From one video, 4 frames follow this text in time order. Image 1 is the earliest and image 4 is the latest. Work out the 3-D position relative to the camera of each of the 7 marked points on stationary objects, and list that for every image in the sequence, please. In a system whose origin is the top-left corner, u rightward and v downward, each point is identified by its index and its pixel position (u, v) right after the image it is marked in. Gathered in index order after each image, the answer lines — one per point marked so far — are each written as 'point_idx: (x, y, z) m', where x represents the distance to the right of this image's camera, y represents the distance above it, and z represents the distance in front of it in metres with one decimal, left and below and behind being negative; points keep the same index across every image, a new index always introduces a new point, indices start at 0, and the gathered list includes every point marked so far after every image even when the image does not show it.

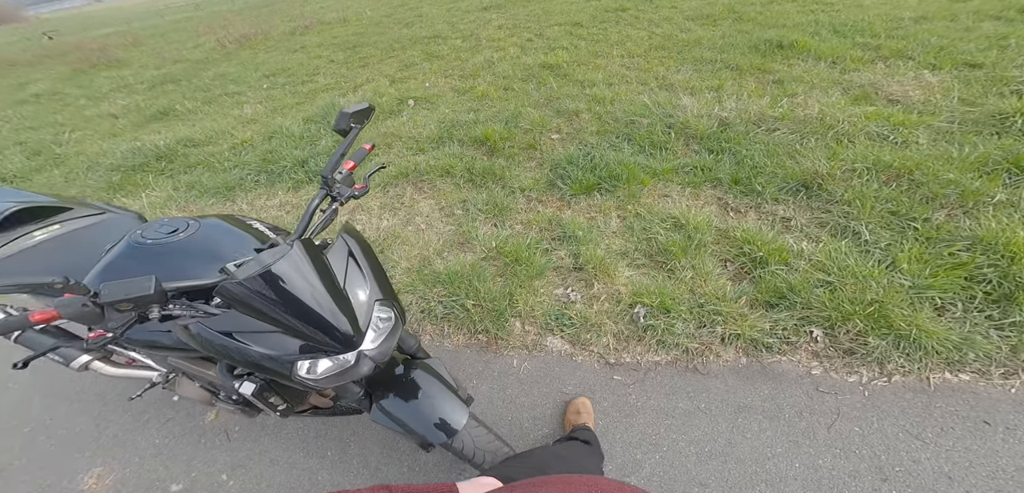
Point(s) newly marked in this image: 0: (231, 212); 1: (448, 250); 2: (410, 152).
0: (-2.2, +0.3, +3.1) m
1: (-0.5, 0.0, +2.8) m
2: (-1.0, +0.8, +3.5) m
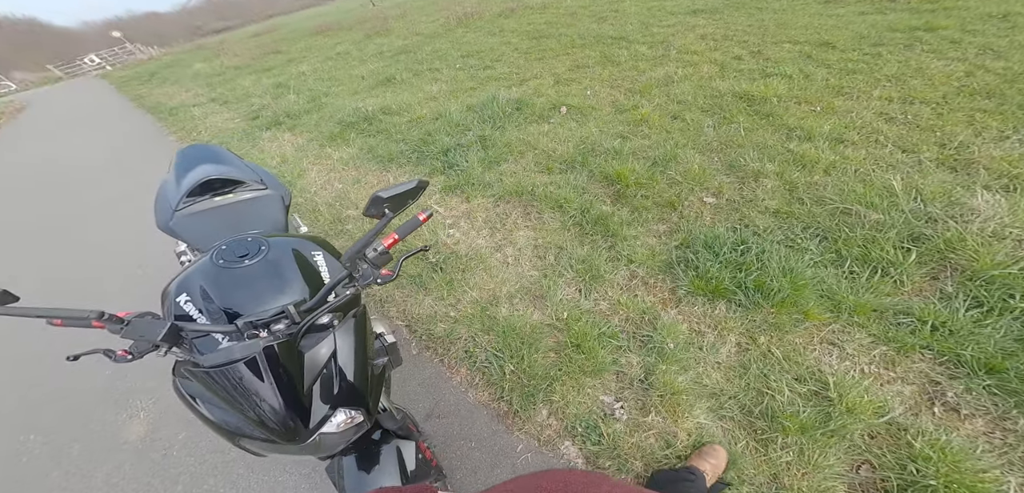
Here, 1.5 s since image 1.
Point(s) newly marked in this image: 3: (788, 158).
0: (-1.2, +0.6, +3.5) m
1: (0.0, -0.3, +2.5) m
2: (+0.2, +0.6, +3.3) m
3: (+2.2, +0.7, +3.1) m
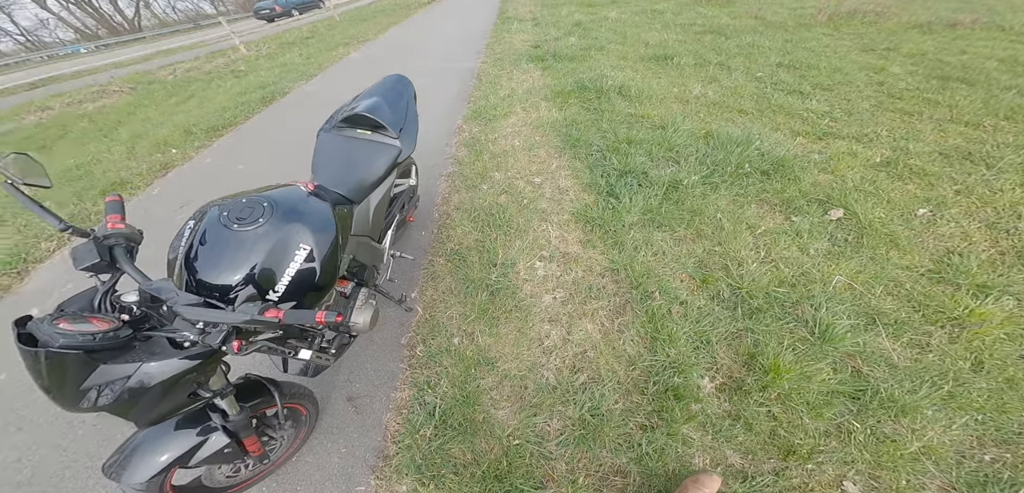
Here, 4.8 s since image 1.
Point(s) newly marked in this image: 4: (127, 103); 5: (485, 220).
0: (+0.3, +0.7, +3.2) m
1: (0.0, -0.7, +2.1) m
2: (+1.1, -0.2, +2.3) m
3: (+2.2, -1.4, +1.2) m
4: (-5.4, +2.0, +5.5) m
5: (-0.2, +0.2, +2.8) m
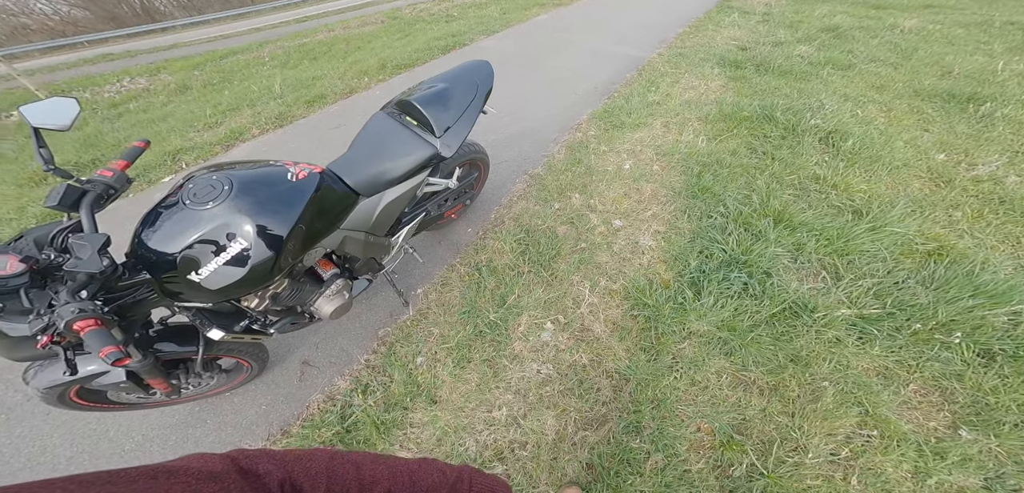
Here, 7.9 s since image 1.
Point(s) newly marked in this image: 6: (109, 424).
0: (+0.9, +0.2, +2.5) m
1: (-0.4, -0.9, +1.9) m
2: (+0.9, -0.8, +1.6) m
3: (+0.9, -2.4, +0.4) m
4: (-2.4, +3.7, +6.5) m
5: (+0.1, 0.0, +2.4) m
6: (-1.8, -0.8, +1.7) m
